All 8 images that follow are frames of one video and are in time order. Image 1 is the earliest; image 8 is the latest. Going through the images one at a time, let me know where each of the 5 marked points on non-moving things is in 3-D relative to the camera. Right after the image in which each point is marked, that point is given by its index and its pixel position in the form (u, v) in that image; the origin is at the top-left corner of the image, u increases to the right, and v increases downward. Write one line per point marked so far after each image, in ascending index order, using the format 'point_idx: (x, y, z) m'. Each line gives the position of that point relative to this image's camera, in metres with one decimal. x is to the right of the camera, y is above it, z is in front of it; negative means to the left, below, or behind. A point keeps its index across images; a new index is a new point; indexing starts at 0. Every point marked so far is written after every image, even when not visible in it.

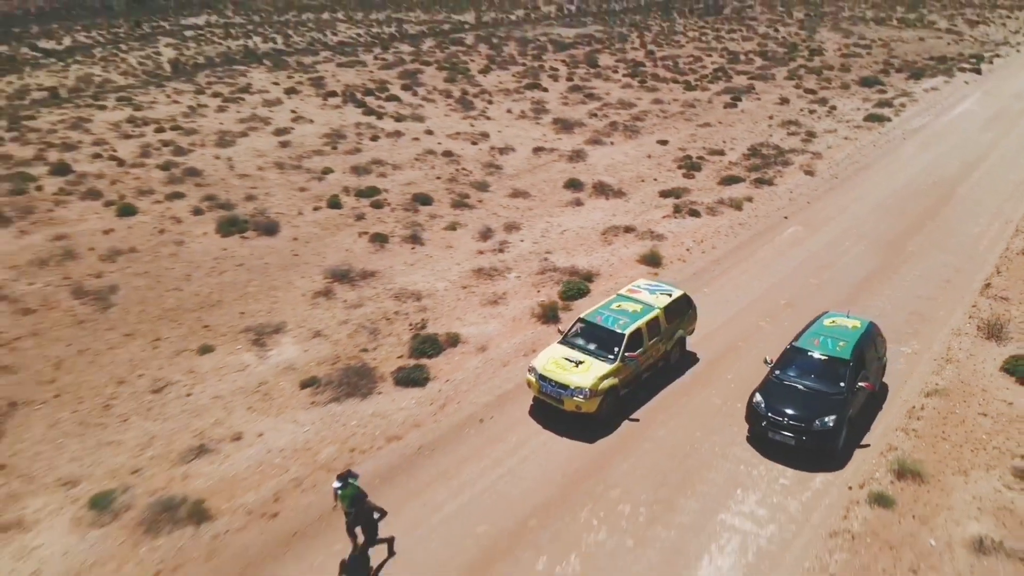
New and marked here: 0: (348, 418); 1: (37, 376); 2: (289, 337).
0: (-2.9, -2.2, +13.6) m
1: (-9.1, -1.6, +15.0) m
2: (-4.6, -1.1, +16.0) m
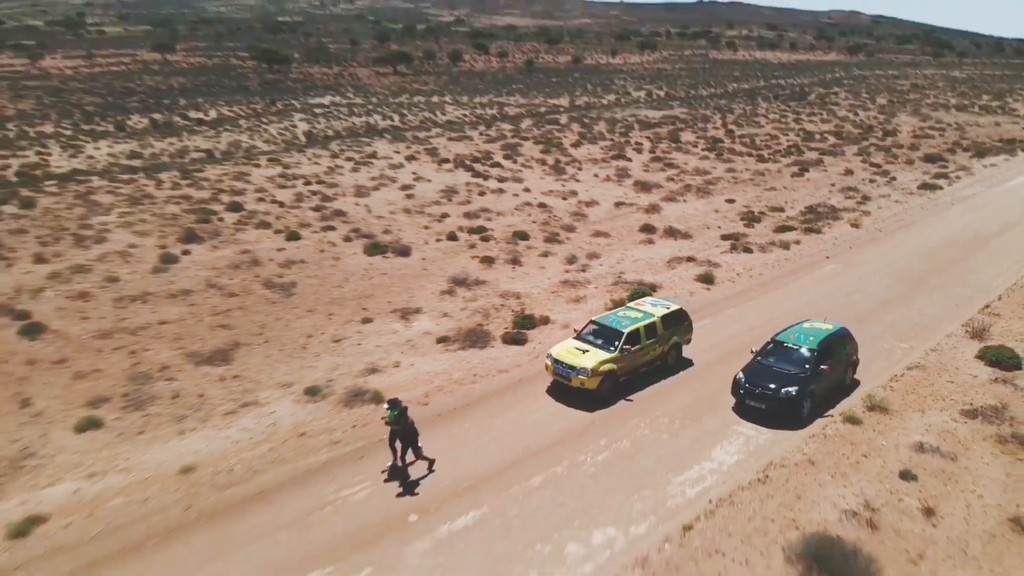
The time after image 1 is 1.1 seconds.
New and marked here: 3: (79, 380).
0: (-1.1, -1.7, +18.9) m
1: (-7.1, -1.1, +21.0) m
2: (-2.5, -0.9, +21.5) m
3: (-10.0, -2.1, +17.6) m
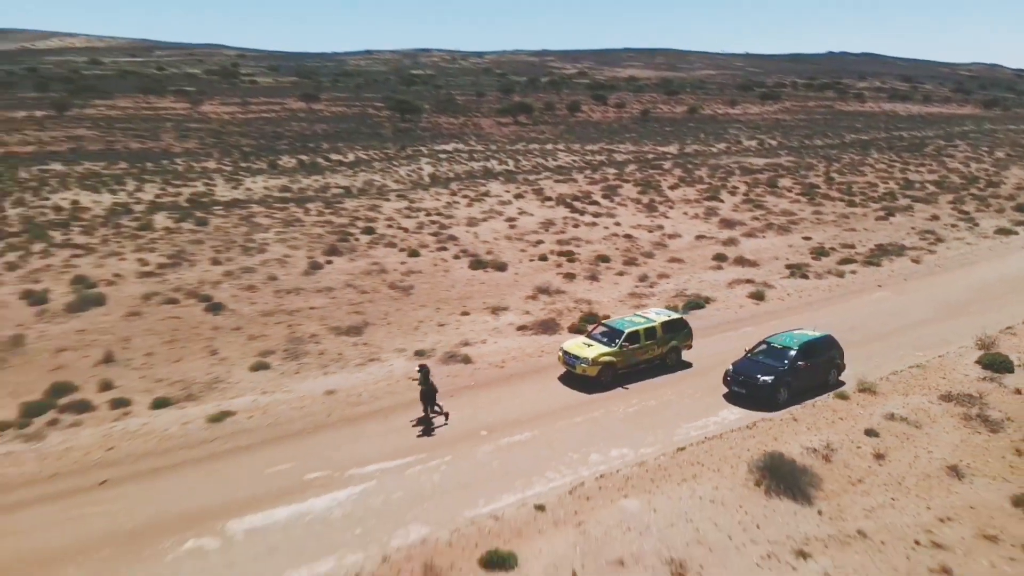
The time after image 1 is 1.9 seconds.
0: (+0.8, -1.7, +23.8) m
1: (-4.8, -1.0, +26.8) m
2: (-0.1, -0.9, +26.6) m
3: (-8.1, -1.6, +23.7) m
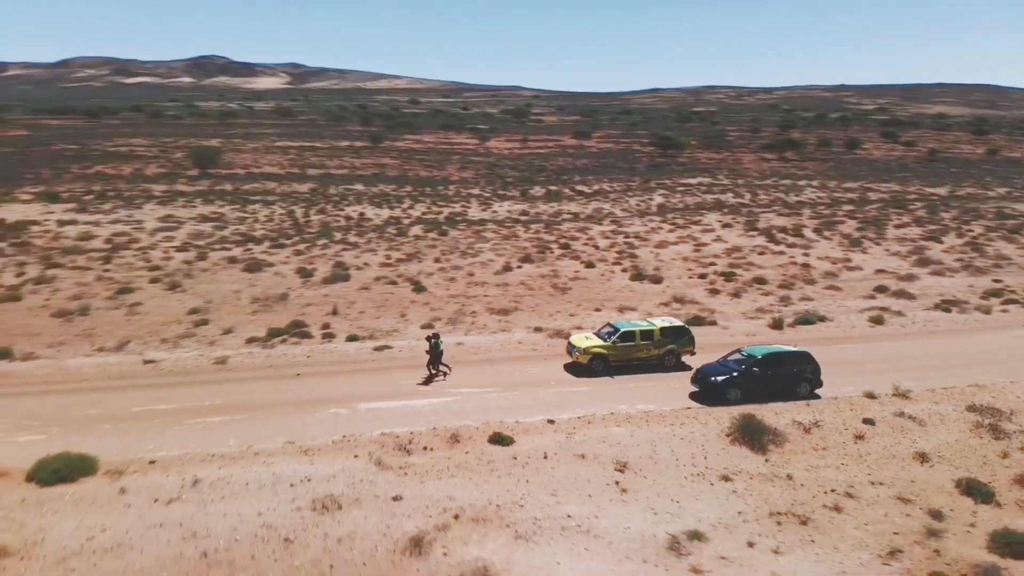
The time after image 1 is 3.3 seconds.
0: (+4.8, -1.7, +28.9) m
1: (+0.7, -0.8, +33.7) m
2: (+5.0, -1.1, +31.9) m
3: (-3.6, -0.9, +31.9) m
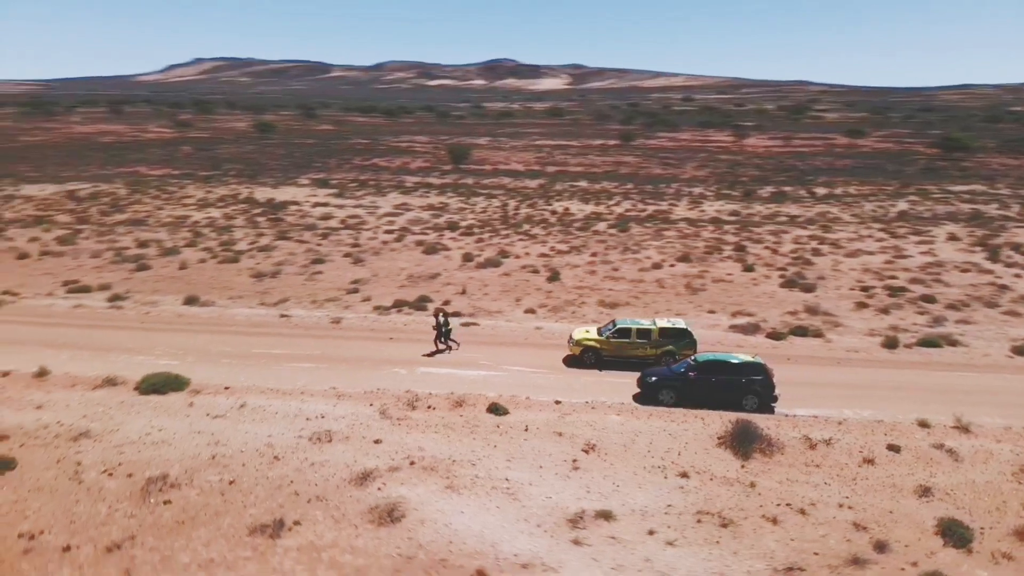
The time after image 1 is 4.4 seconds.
0: (+8.1, -1.8, +28.5) m
1: (+5.9, -0.6, +34.4) m
2: (+9.3, -1.2, +31.3) m
3: (+1.3, -0.4, +34.3) m
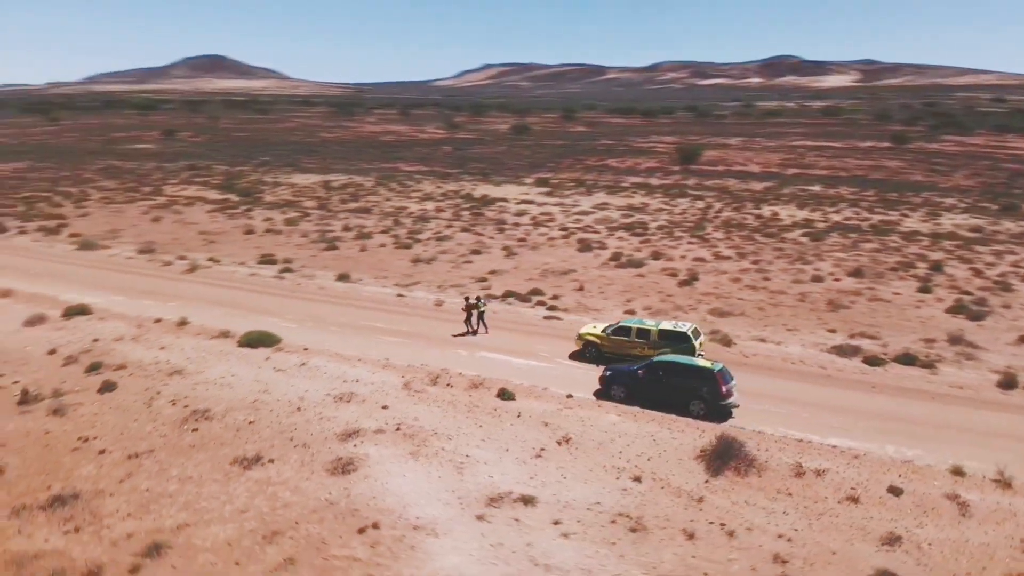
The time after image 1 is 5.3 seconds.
0: (+10.5, -2.4, +26.4) m
1: (+10.6, -1.1, +32.7) m
2: (+12.7, -1.9, +28.6) m
3: (+6.3, -0.5, +34.1) m
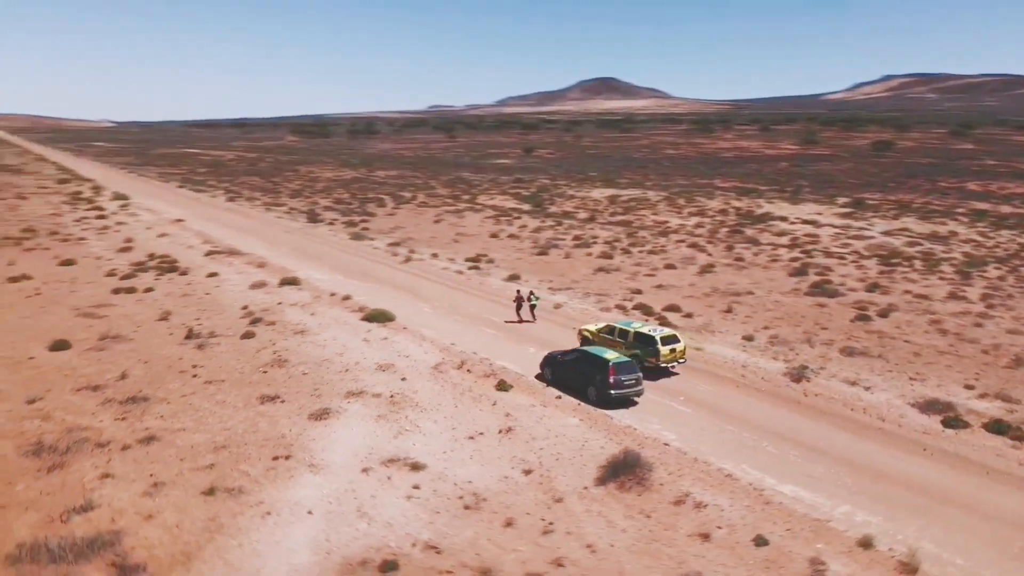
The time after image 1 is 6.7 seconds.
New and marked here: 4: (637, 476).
0: (+11.3, -3.6, +22.9) m
1: (+14.4, -2.6, +28.4) m
2: (+14.2, -3.4, +23.8) m
3: (+11.3, -1.7, +31.7) m
4: (+3.0, -4.4, +18.3) m
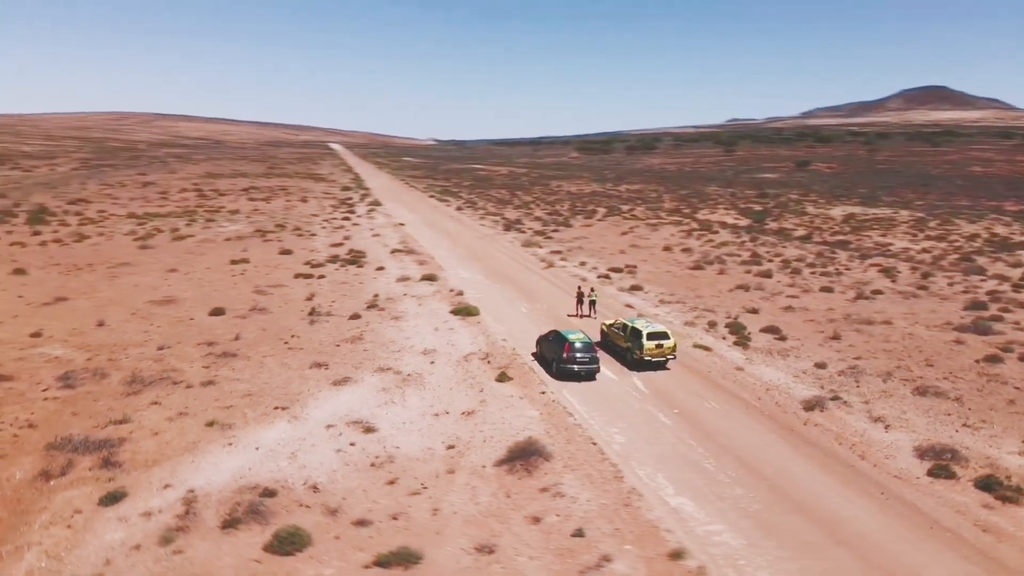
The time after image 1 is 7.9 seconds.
0: (+9.9, -4.3, +20.6) m
1: (+15.0, -3.7, +24.5) m
2: (+13.0, -4.4, +20.4) m
3: (+13.4, -2.7, +28.7) m
4: (+0.5, -4.4, +19.5) m
